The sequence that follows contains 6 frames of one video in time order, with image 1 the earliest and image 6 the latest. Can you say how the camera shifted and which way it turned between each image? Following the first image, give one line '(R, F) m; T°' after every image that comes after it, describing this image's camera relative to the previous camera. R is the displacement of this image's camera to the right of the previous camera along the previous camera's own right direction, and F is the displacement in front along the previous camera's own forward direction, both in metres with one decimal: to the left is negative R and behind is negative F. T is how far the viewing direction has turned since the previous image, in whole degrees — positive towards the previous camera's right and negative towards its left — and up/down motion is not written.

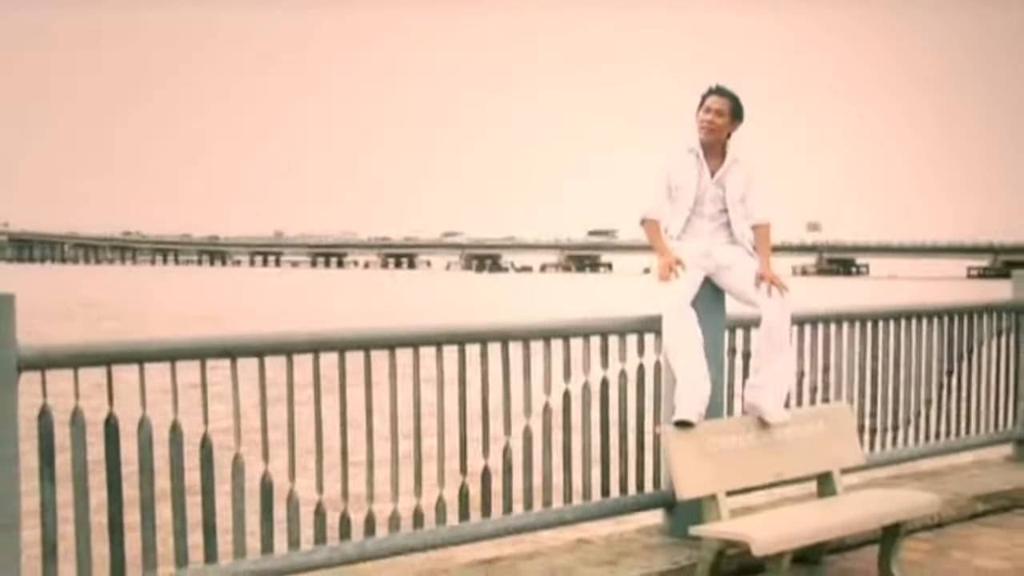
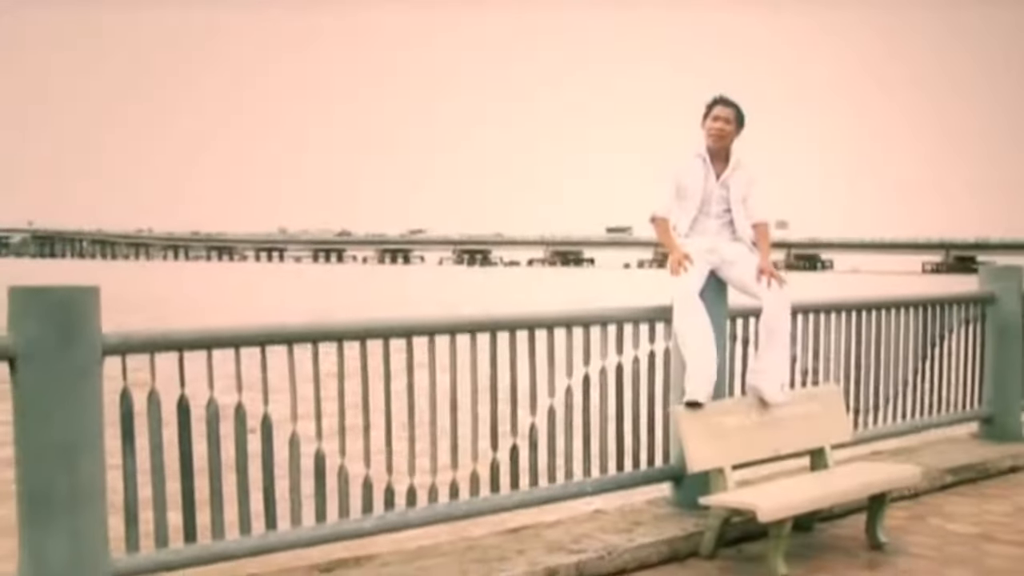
(-0.4, -0.5) m; +3°
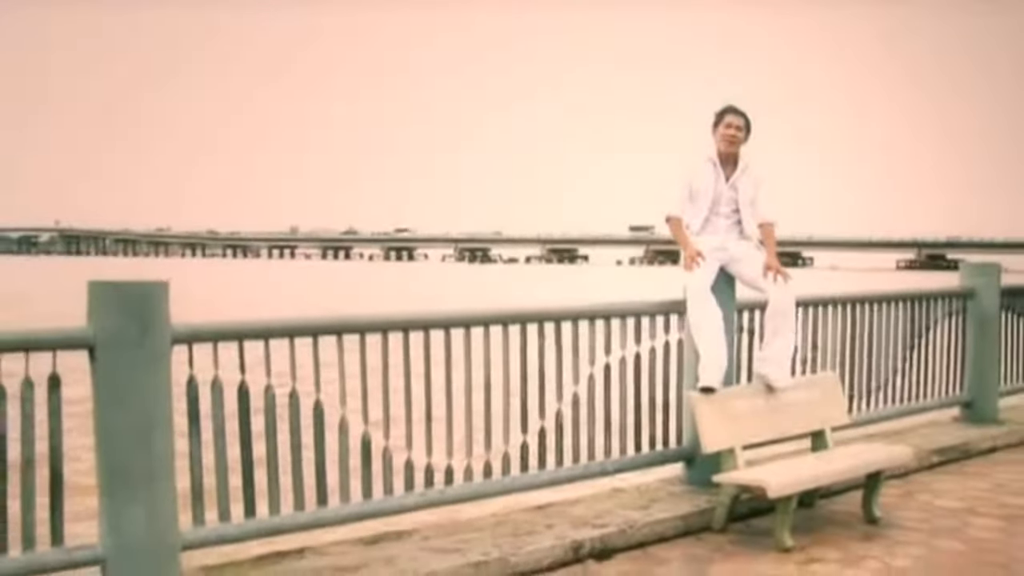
(-0.3, -0.5) m; +2°
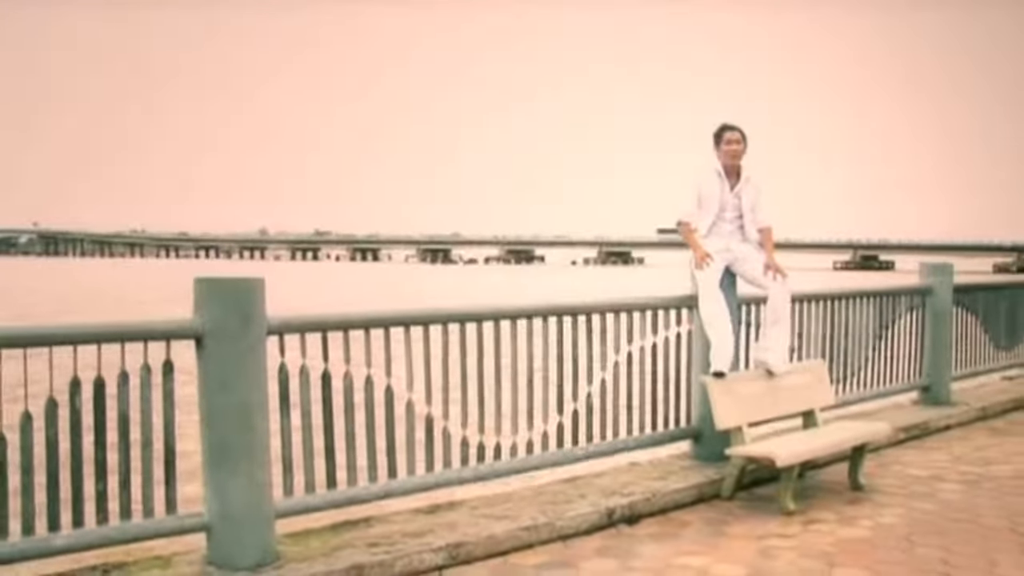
(-0.8, -0.7) m; +4°
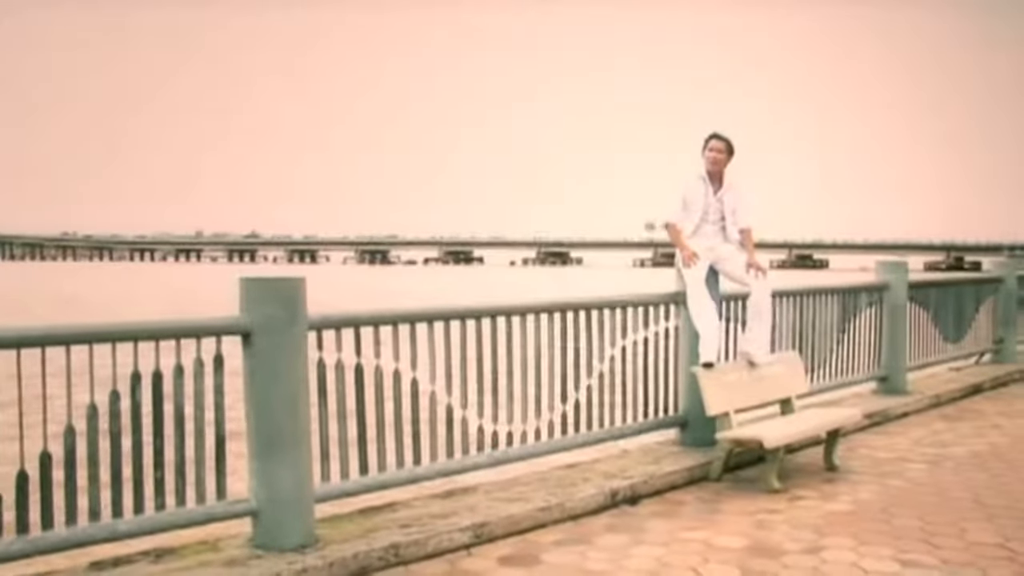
(-0.6, -0.4) m; +4°
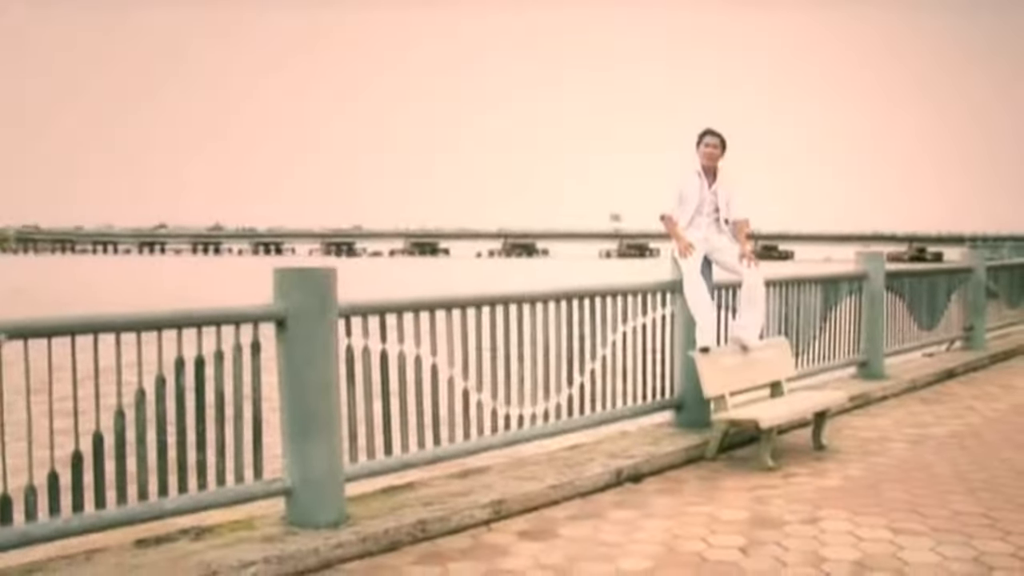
(-0.4, -0.3) m; +3°
